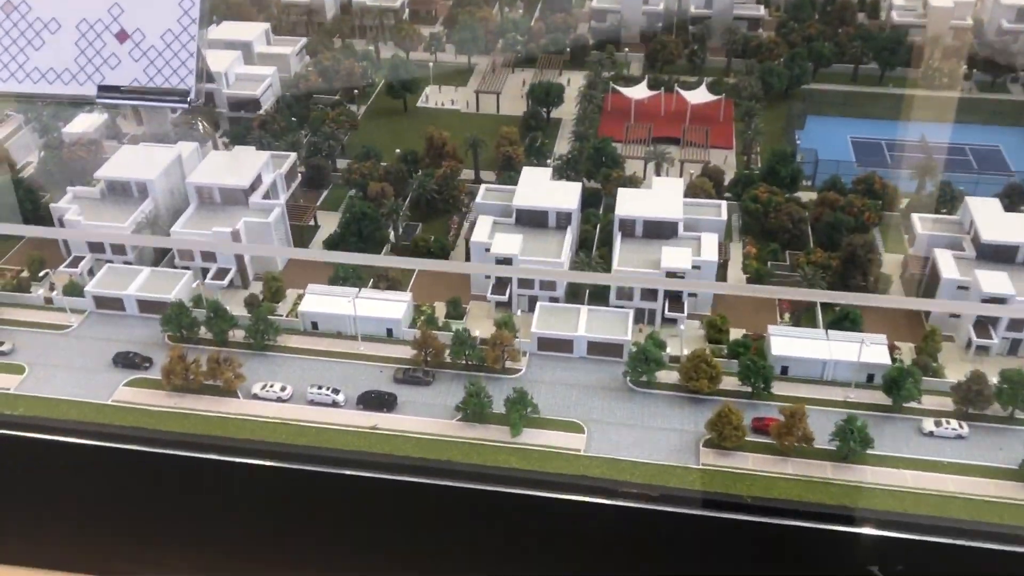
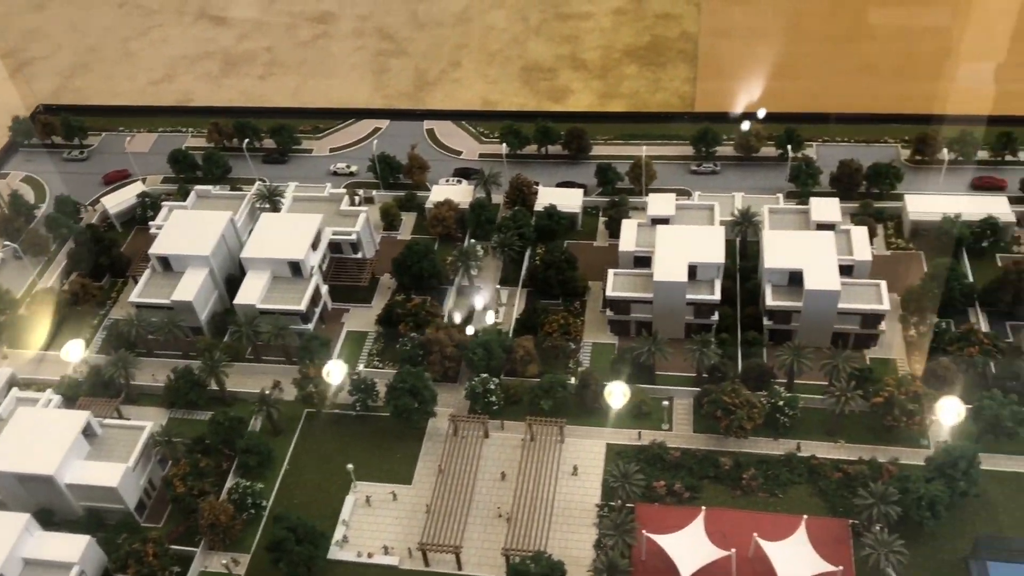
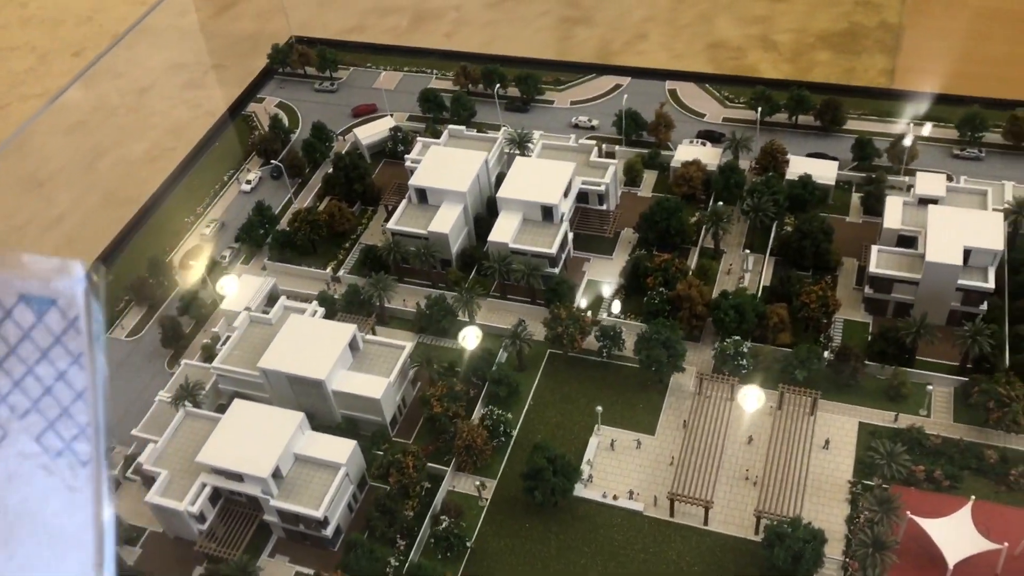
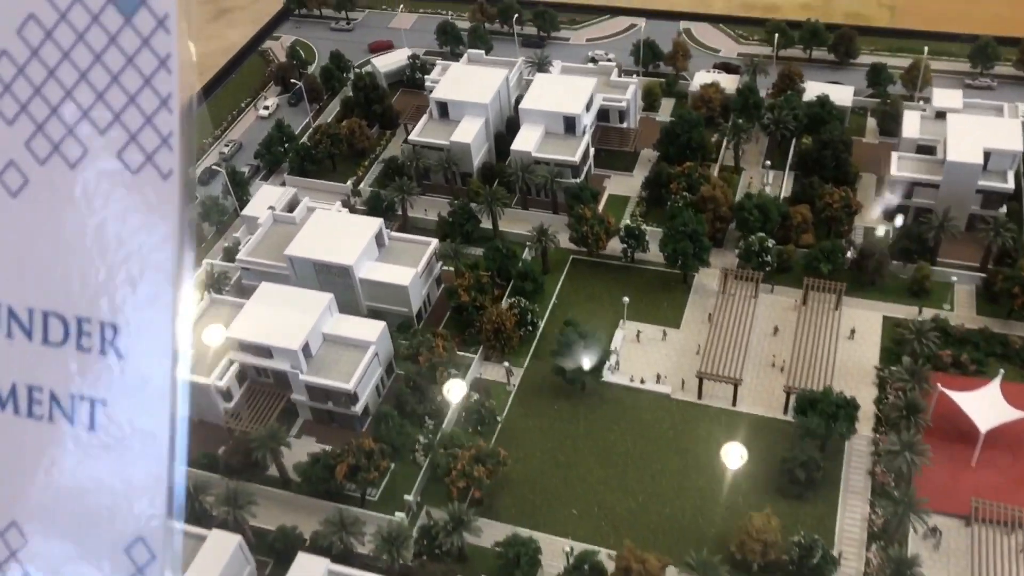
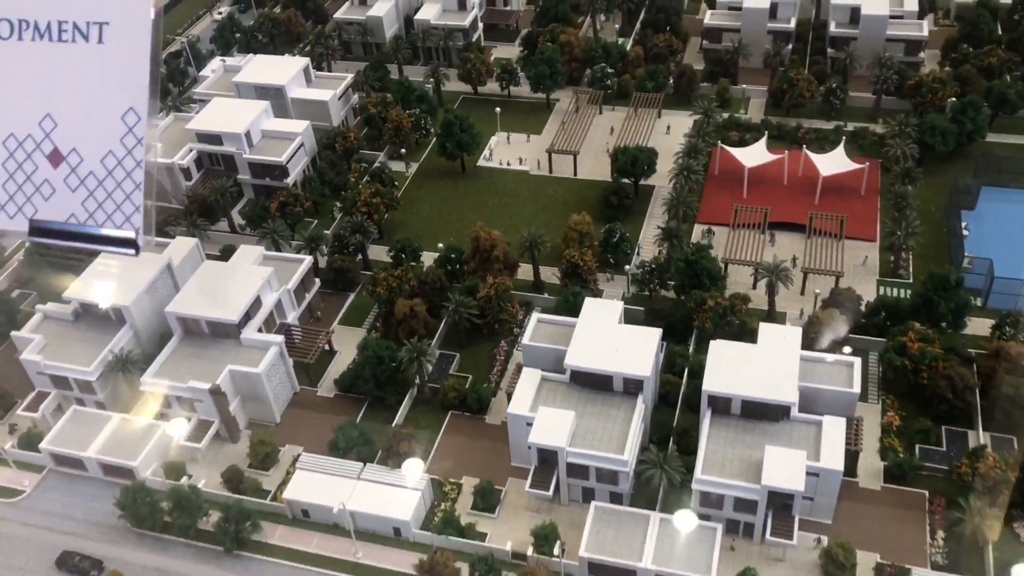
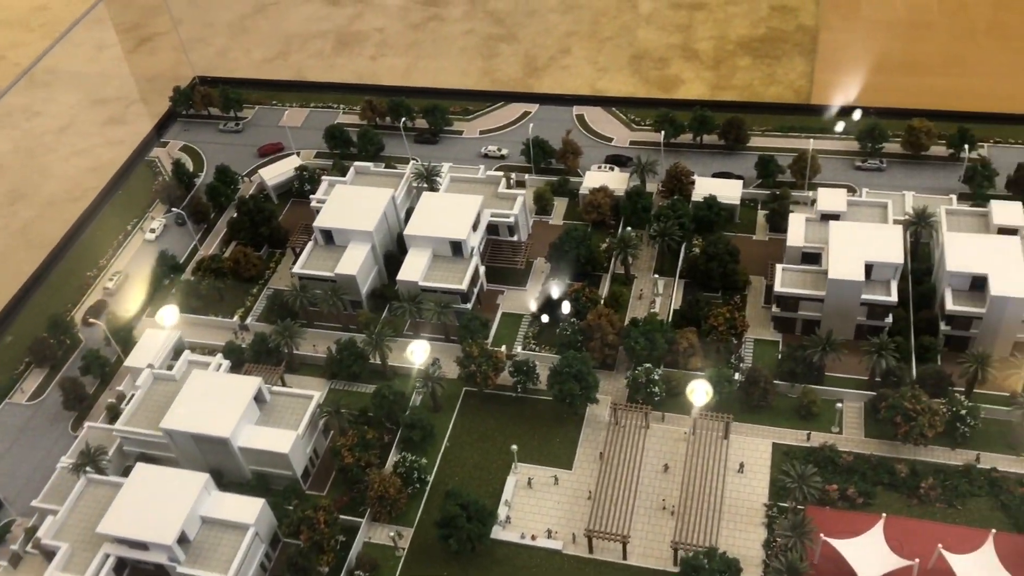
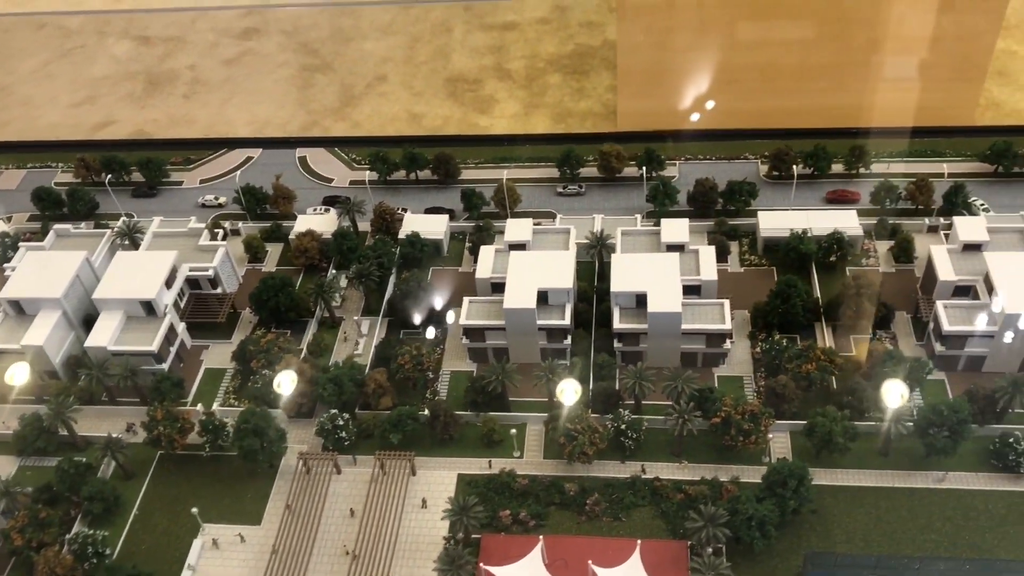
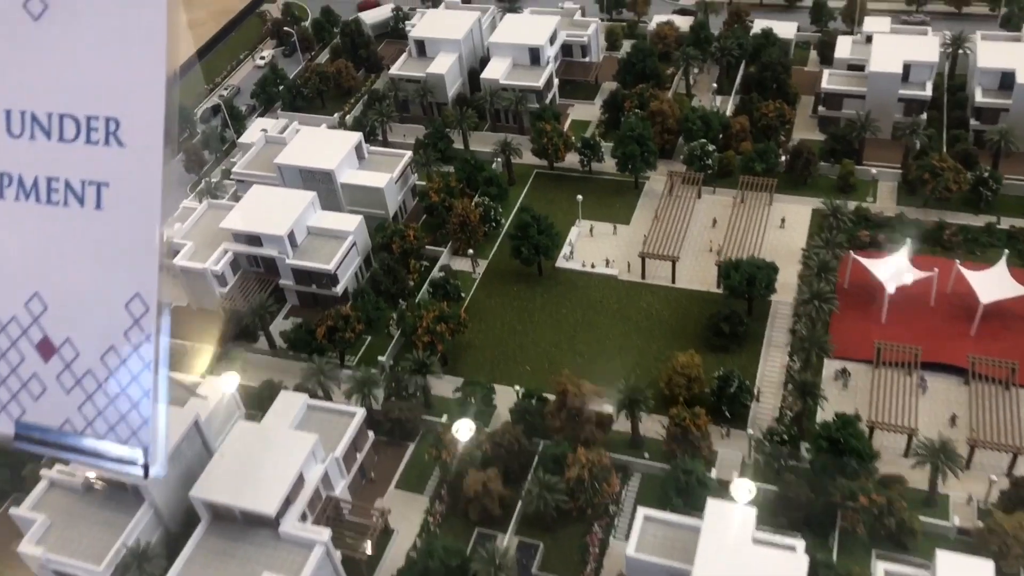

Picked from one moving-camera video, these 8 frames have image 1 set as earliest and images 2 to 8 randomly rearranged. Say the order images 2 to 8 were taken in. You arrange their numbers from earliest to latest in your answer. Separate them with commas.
5, 8, 4, 3, 6, 2, 7
